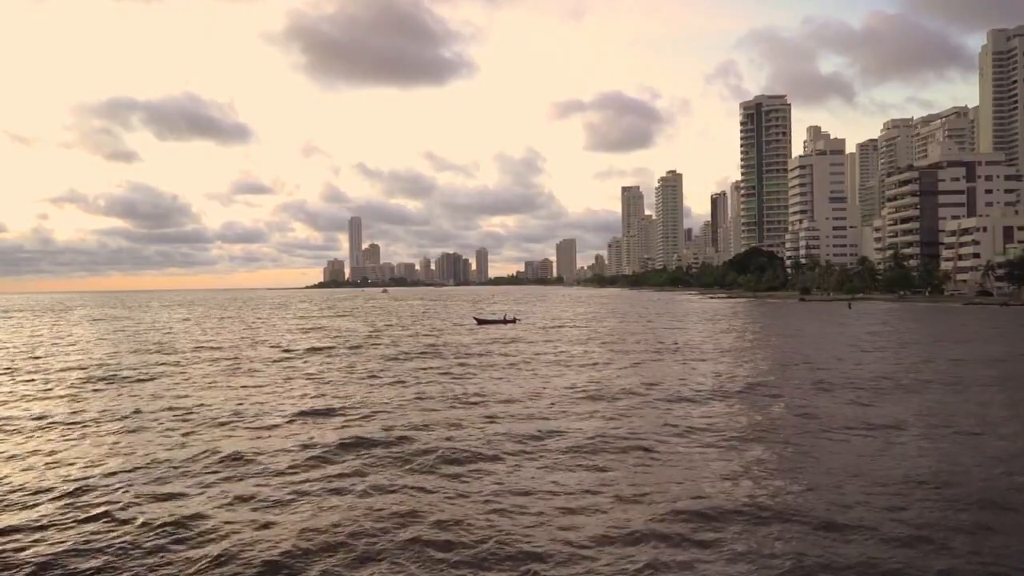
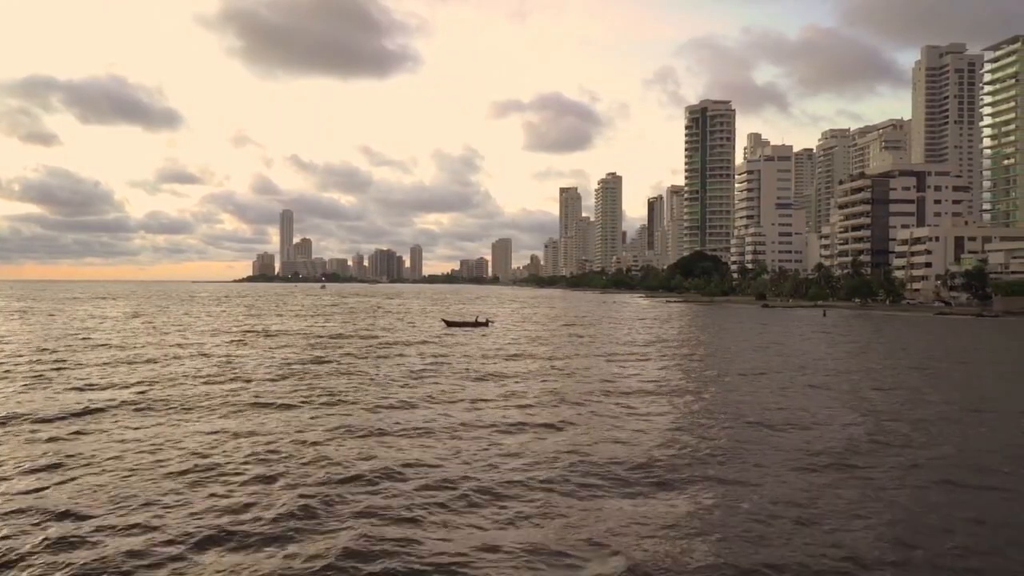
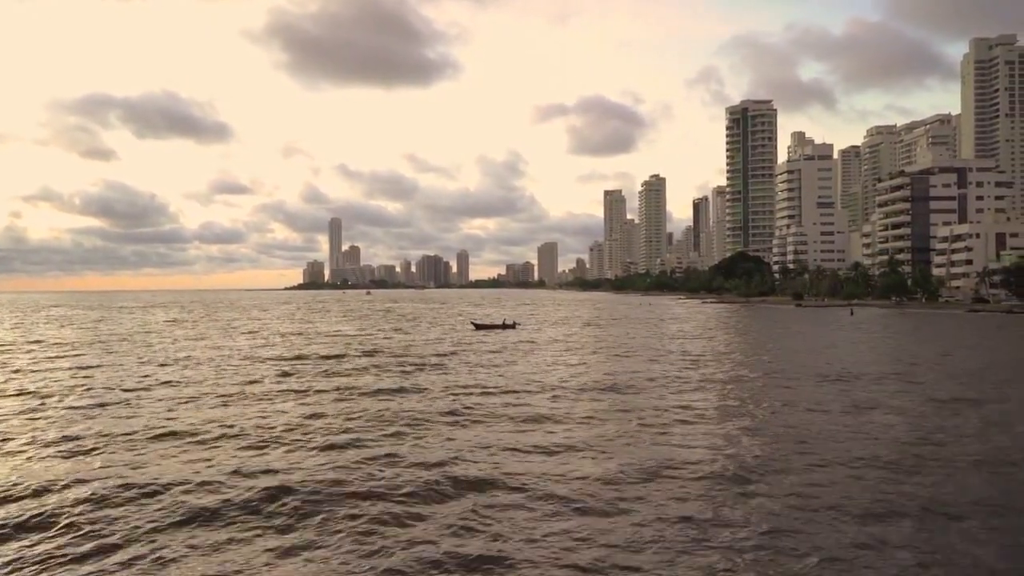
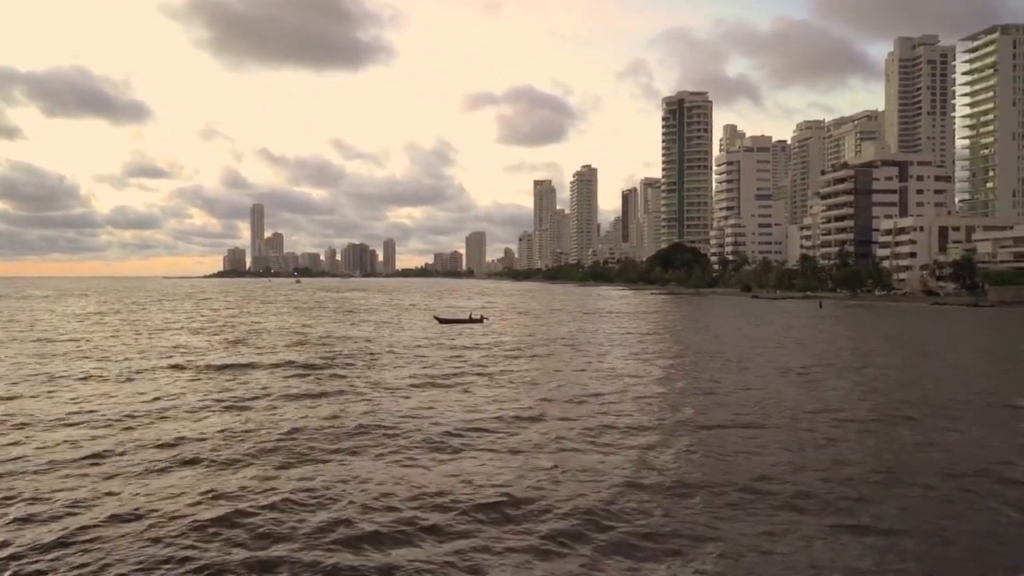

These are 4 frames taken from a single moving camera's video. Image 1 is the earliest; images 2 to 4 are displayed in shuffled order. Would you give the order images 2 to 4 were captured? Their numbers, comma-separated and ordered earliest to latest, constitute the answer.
3, 2, 4
